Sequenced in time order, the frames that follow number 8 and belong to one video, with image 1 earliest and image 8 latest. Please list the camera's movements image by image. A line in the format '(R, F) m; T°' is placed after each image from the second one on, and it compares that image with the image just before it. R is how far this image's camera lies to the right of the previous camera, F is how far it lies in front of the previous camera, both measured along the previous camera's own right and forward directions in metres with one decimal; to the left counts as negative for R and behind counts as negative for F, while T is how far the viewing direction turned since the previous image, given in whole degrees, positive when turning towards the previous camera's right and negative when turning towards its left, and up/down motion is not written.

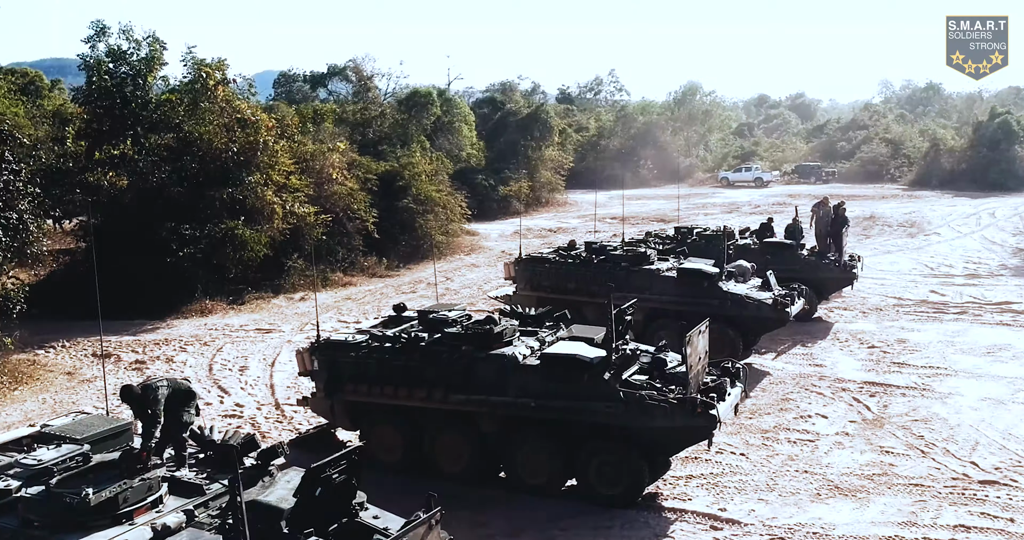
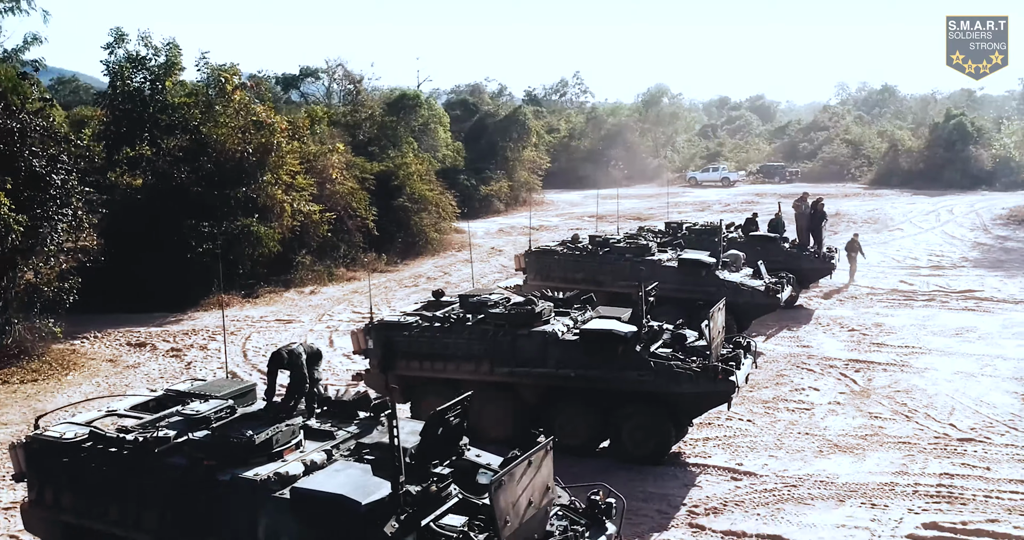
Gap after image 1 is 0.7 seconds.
(-0.8, -1.2) m; +2°
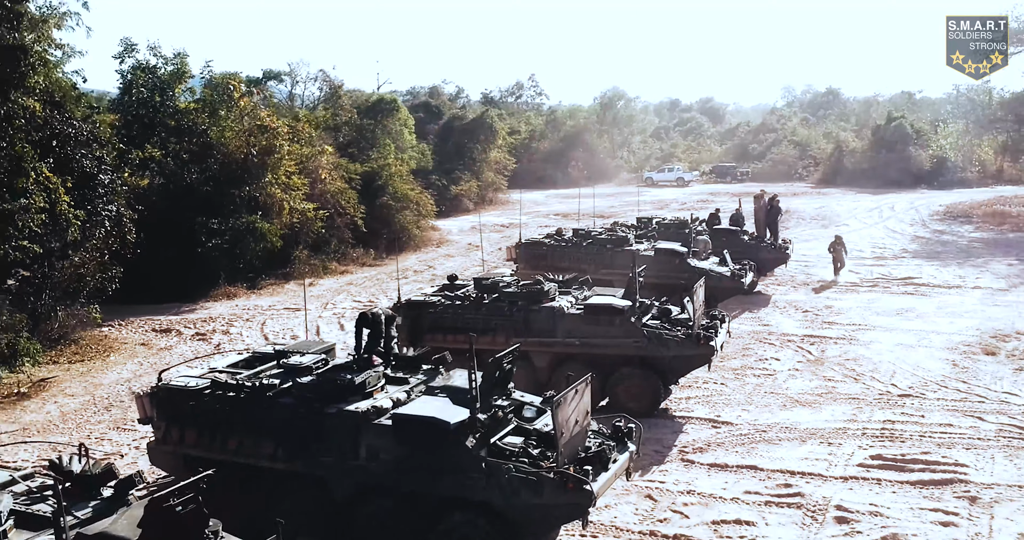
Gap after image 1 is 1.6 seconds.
(-0.7, -1.8) m; +3°
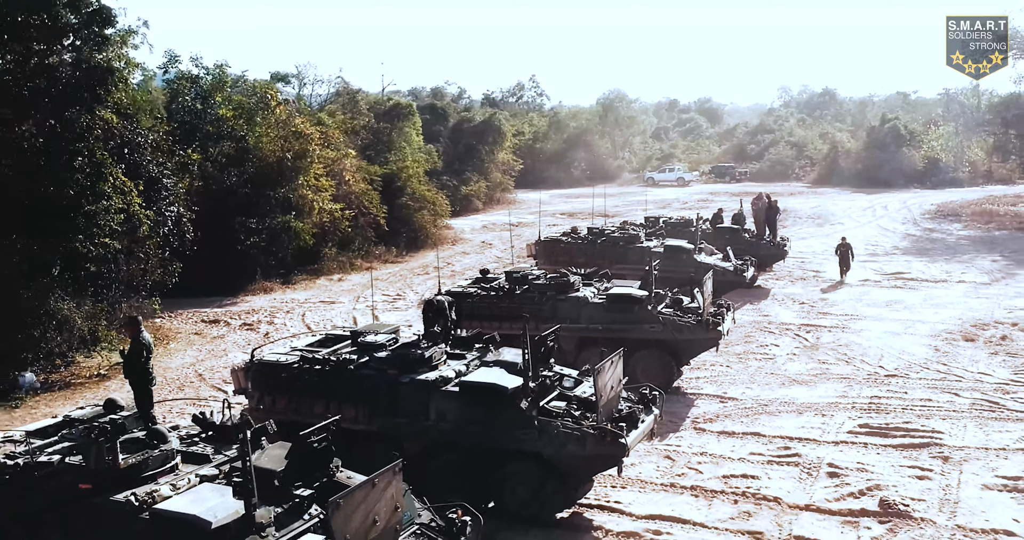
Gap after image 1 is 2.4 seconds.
(-0.5, -1.5) m; 0°
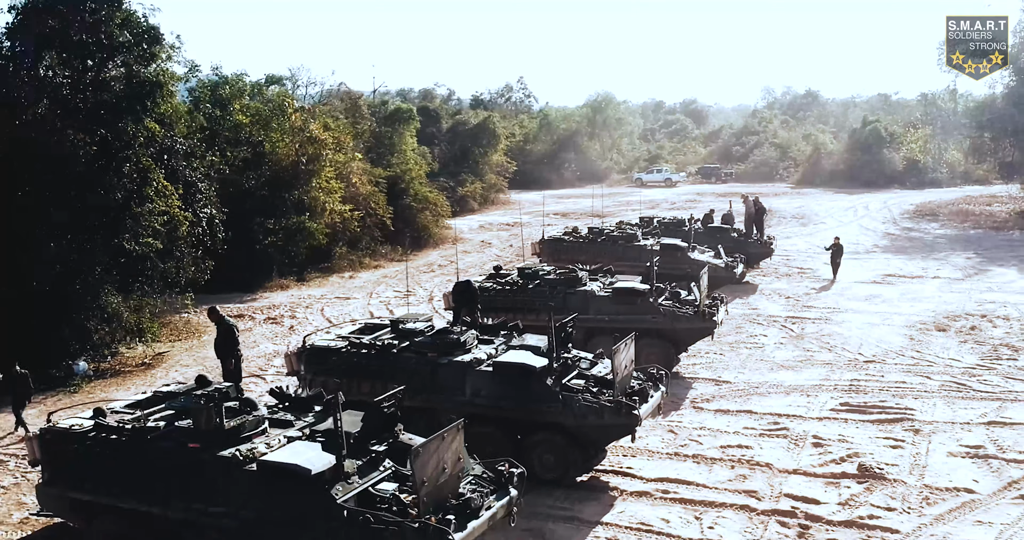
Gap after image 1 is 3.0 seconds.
(-0.4, -1.3) m; +1°
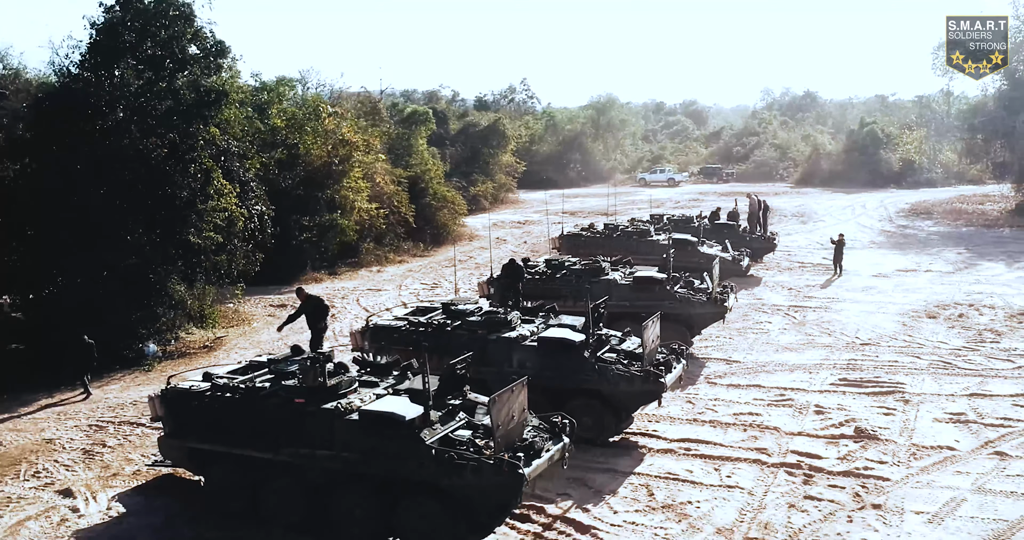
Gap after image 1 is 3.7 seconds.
(-0.5, -1.6) m; 0°
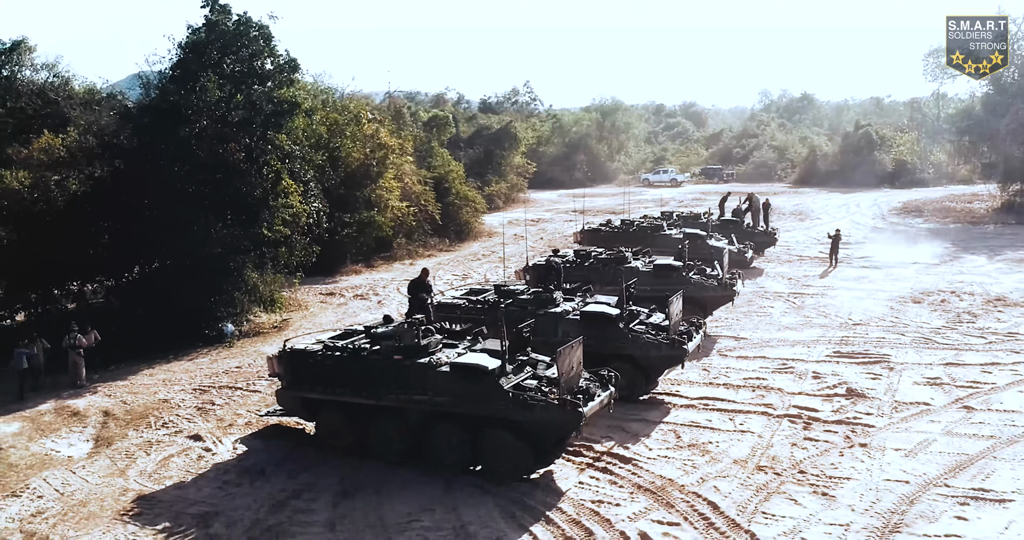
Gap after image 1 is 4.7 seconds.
(-0.7, -2.3) m; 0°
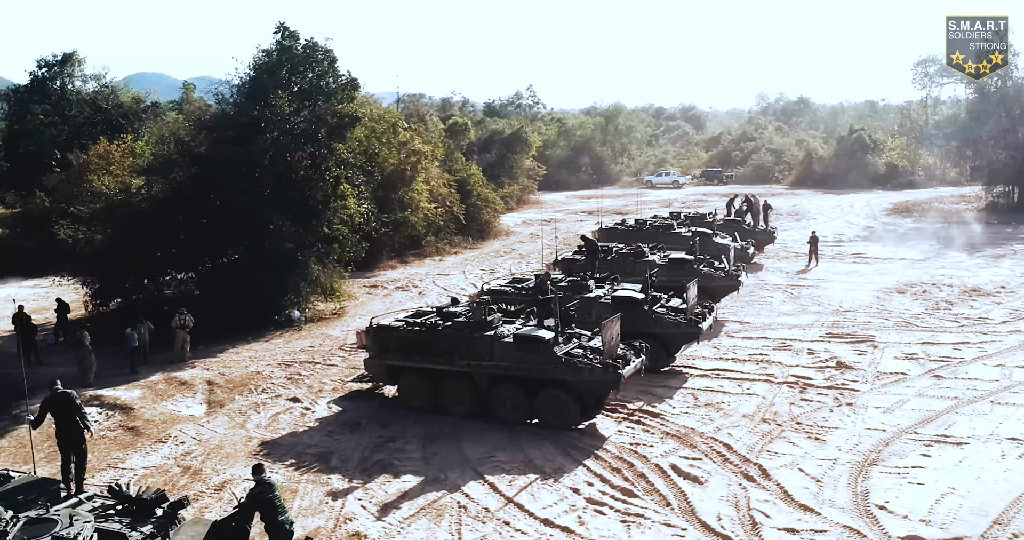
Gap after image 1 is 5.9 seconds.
(-0.8, -2.6) m; 0°
